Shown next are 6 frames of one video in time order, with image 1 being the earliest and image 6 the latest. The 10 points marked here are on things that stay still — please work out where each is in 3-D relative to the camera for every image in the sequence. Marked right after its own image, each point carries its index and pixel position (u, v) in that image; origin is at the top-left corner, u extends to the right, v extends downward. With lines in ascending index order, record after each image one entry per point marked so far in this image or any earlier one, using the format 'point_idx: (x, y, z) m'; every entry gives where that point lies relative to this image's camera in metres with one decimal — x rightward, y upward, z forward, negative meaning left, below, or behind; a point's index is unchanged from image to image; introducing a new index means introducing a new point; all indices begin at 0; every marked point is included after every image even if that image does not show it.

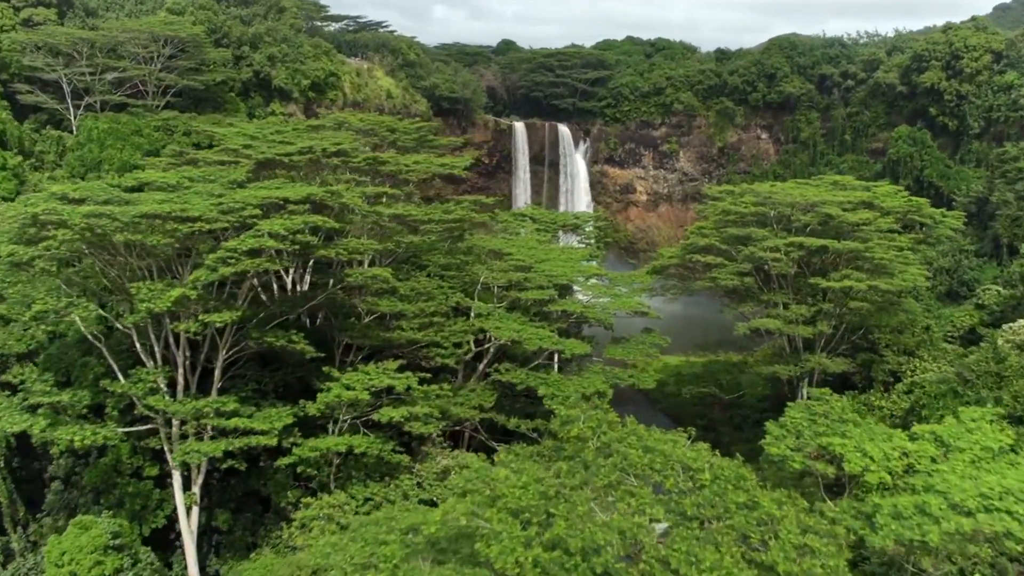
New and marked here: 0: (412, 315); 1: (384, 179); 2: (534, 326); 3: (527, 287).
0: (-1.3, -0.3, +13.4) m
1: (-2.1, +1.8, +16.7) m
2: (+0.3, -0.5, +14.1) m
3: (+0.2, 0.0, +14.8) m
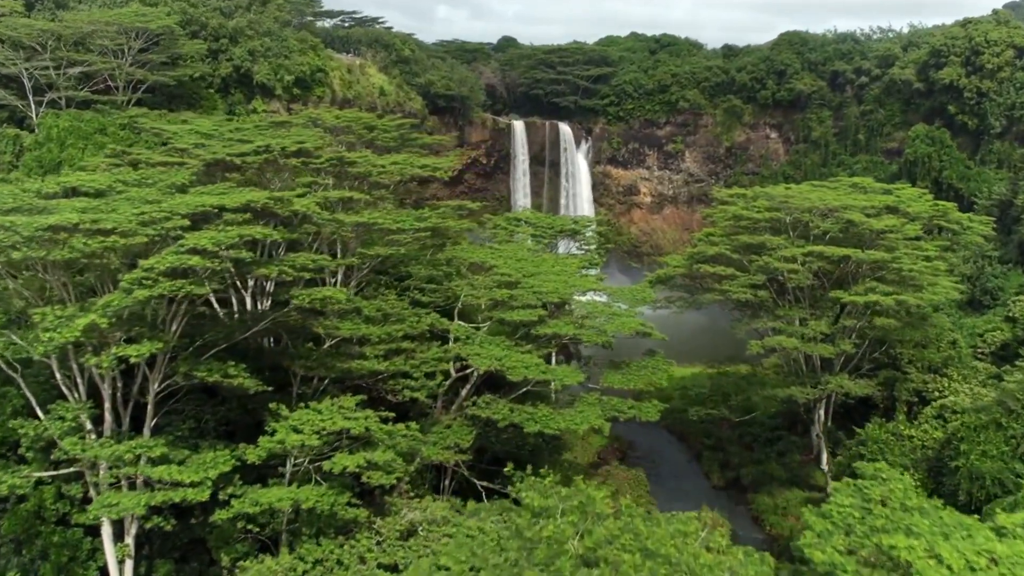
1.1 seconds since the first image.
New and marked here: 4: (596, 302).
0: (-1.5, -0.6, +11.6) m
1: (-2.3, +1.6, +14.9) m
2: (+0.1, -0.8, +12.3) m
3: (0.0, -0.2, +13.0) m
4: (+1.2, -0.2, +14.0) m
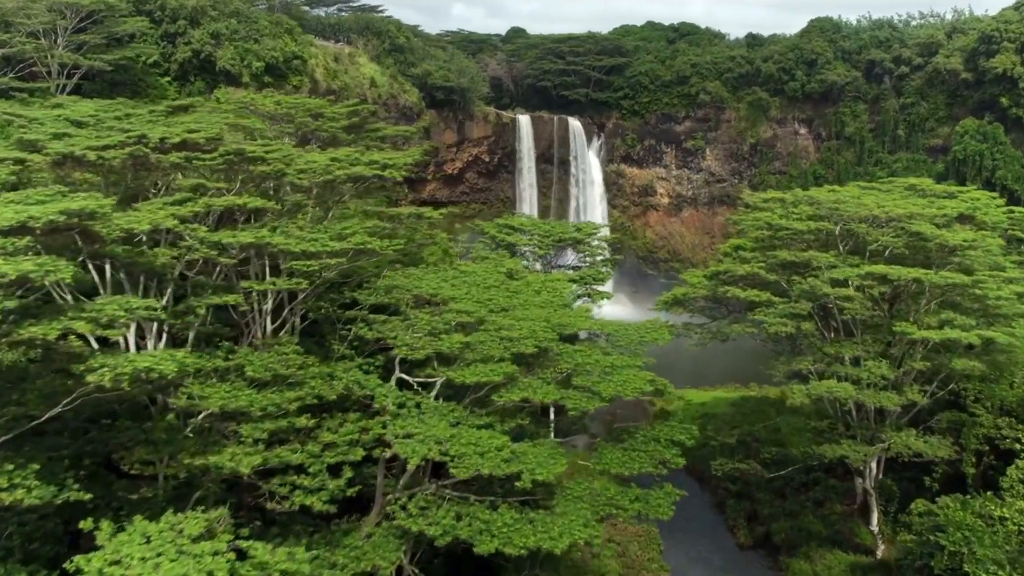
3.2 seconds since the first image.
0: (-2.0, -1.0, +7.9) m
1: (-2.7, +1.2, +11.3) m
2: (-0.3, -1.2, +8.7) m
3: (-0.4, -0.7, +9.4) m
4: (+0.8, -0.6, +10.4) m
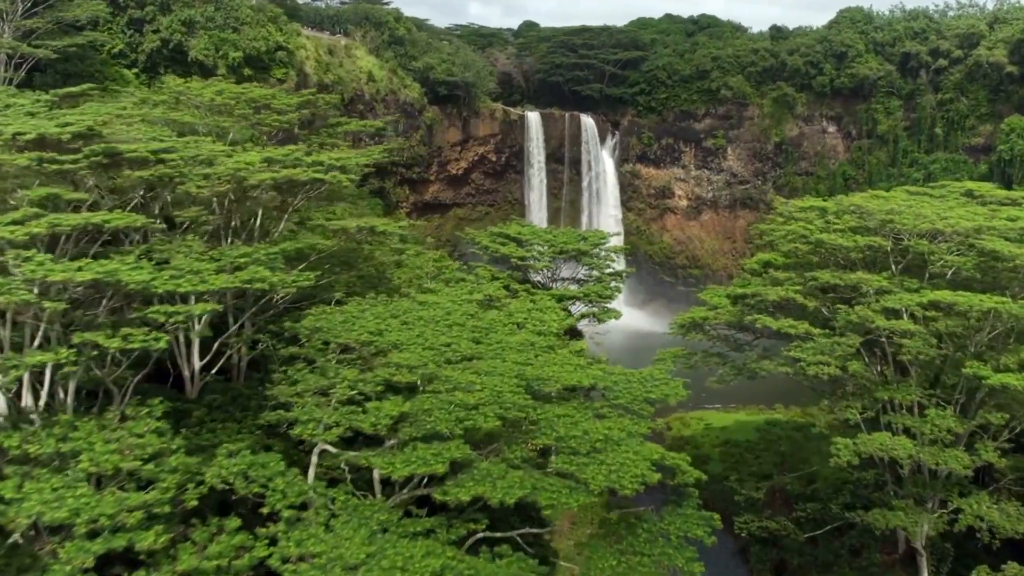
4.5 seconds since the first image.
0: (-2.3, -1.3, +5.5) m
1: (-2.9, +0.8, +8.9) m
2: (-0.6, -1.5, +6.2) m
3: (-0.7, -1.0, +6.9) m
4: (+0.5, -0.9, +7.9) m
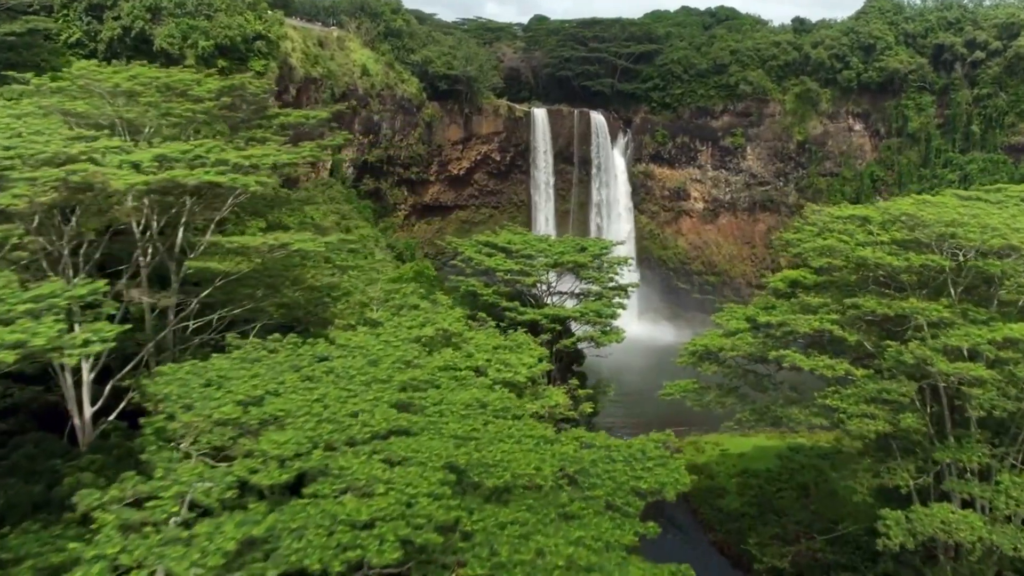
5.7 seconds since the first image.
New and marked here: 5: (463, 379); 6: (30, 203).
0: (-2.7, -1.6, +3.3) m
1: (-3.3, +0.6, +6.7) m
2: (-1.1, -1.8, +3.9) m
3: (-1.1, -1.2, +4.7) m
4: (+0.1, -1.2, +5.6) m
5: (-0.3, -0.6, +7.5) m
6: (-3.0, +0.5, +6.8) m
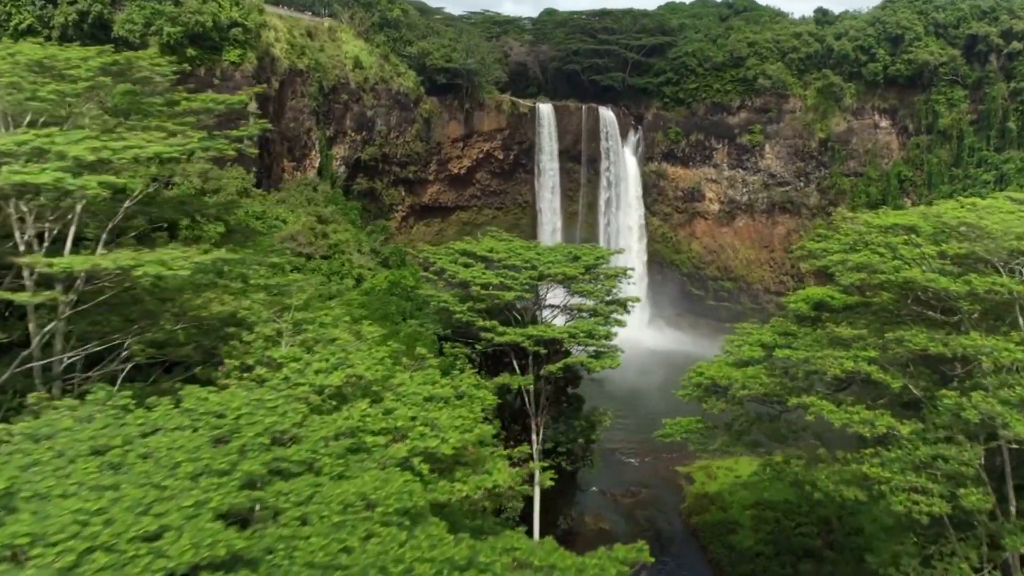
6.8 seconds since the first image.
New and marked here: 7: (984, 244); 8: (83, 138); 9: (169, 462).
0: (-3.2, -1.8, +1.3) m
1: (-3.7, +0.4, +4.7) m
2: (-1.5, -2.0, +1.9) m
3: (-1.6, -1.5, +2.7) m
4: (-0.3, -1.4, +3.6) m
5: (-0.7, -0.8, +5.5) m
6: (-3.4, +0.3, +4.9) m
7: (+3.7, +0.3, +8.0) m
8: (-2.8, +1.0, +6.8) m
9: (-1.5, -0.8, +4.5) m
